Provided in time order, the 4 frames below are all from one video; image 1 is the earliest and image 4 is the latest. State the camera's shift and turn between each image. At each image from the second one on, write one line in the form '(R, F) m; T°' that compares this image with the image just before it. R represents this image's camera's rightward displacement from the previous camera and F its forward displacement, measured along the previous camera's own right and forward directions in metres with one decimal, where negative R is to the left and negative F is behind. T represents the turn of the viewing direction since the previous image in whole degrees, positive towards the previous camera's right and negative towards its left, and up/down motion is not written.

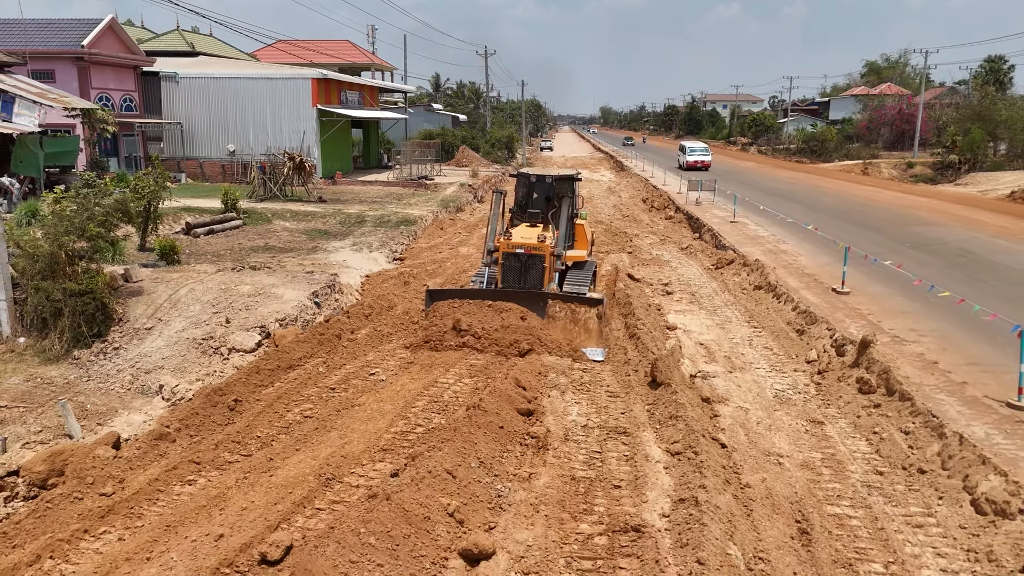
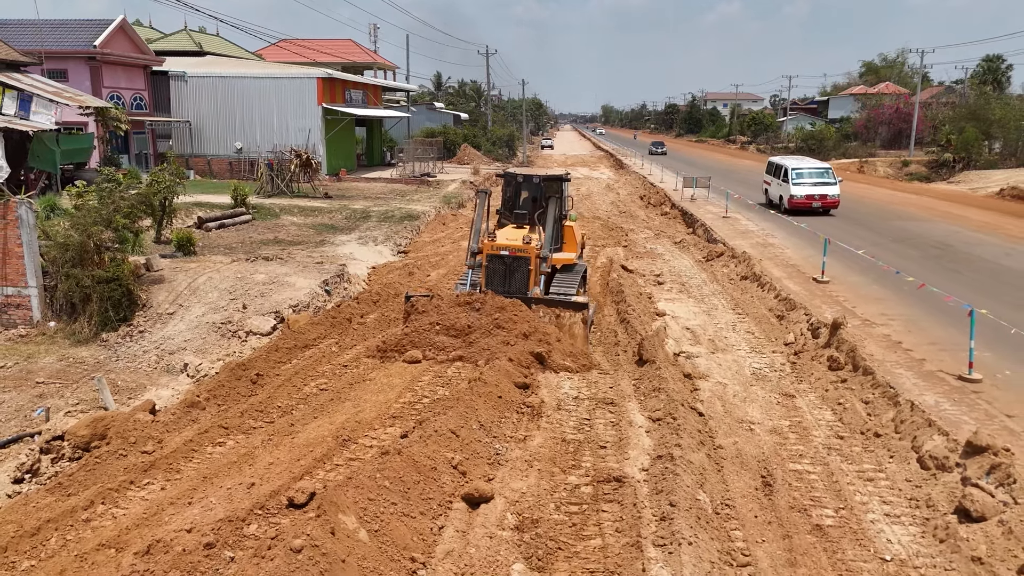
(0.0, -0.8) m; 0°
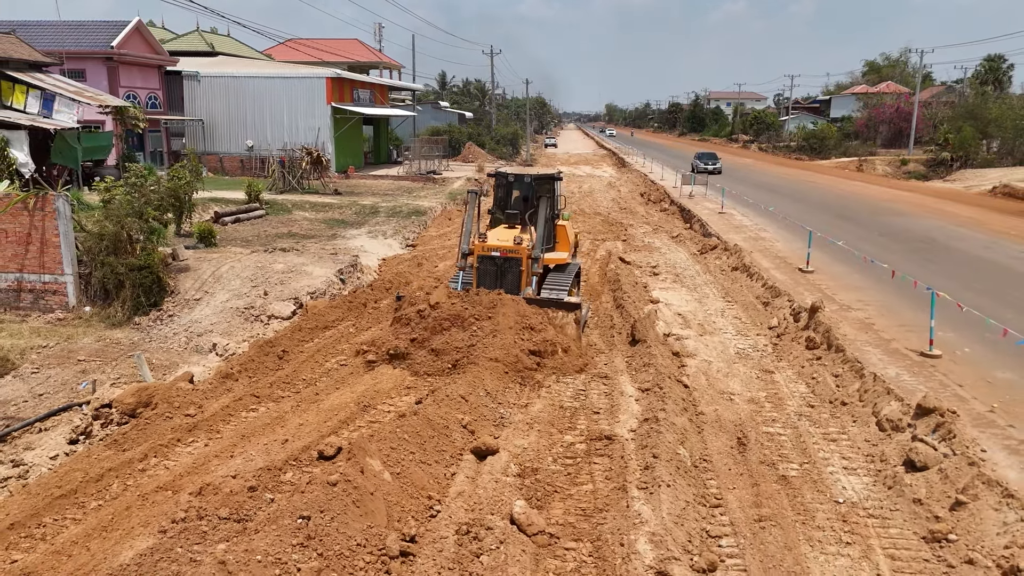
(0.0, -0.9) m; 0°
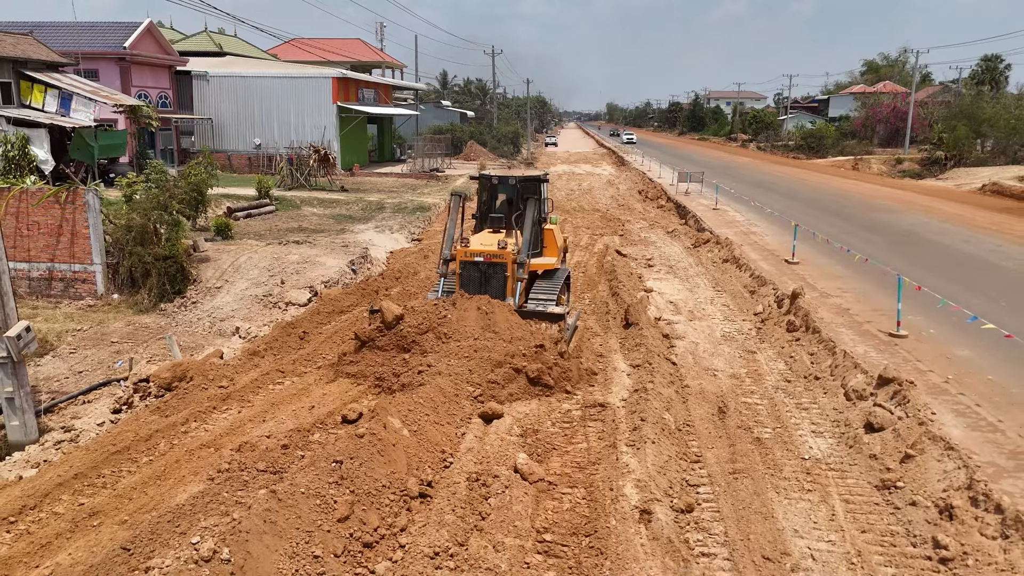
(0.0, -0.9) m; 0°
